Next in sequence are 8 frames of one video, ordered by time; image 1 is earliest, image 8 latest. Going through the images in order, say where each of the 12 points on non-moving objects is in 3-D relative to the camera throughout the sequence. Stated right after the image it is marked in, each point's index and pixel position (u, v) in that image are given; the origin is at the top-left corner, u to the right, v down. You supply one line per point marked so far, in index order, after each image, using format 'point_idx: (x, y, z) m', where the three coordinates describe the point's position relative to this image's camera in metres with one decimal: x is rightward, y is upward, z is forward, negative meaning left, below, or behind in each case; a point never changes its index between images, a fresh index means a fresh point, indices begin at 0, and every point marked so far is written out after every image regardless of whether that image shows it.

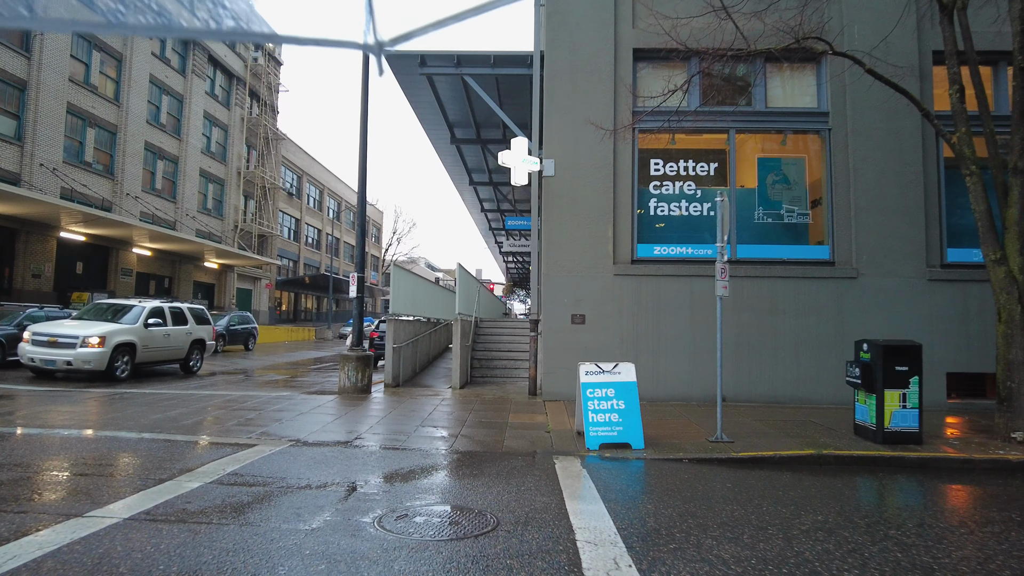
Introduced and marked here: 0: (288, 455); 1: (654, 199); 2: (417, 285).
0: (-2.4, -1.8, +6.8) m
1: (+2.6, +1.6, +11.5) m
2: (-2.2, +0.1, +13.9) m
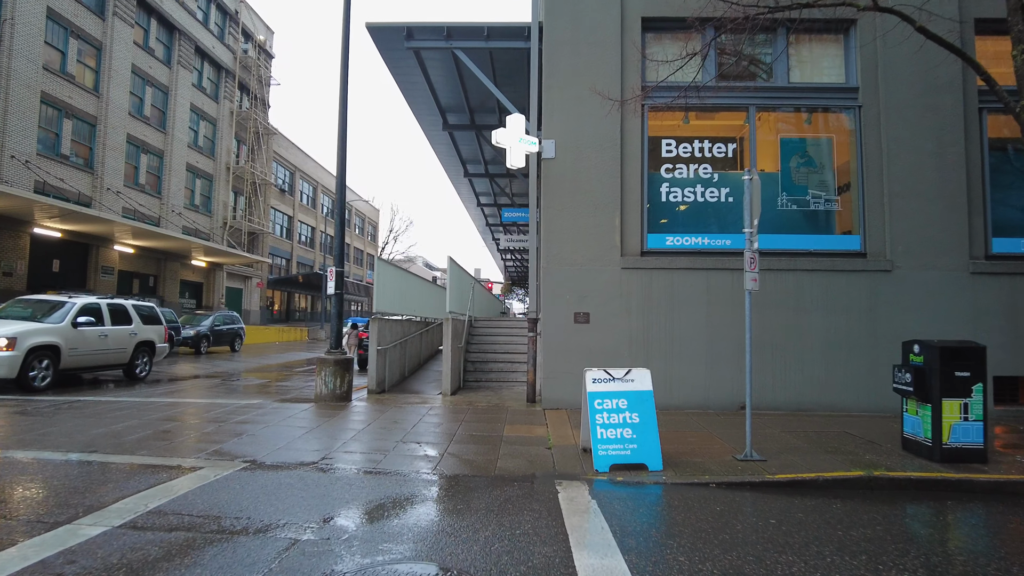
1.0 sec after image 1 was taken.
0: (-2.5, -1.7, +5.6) m
1: (+2.6, +1.7, +10.4) m
2: (-2.2, +0.1, +12.7) m
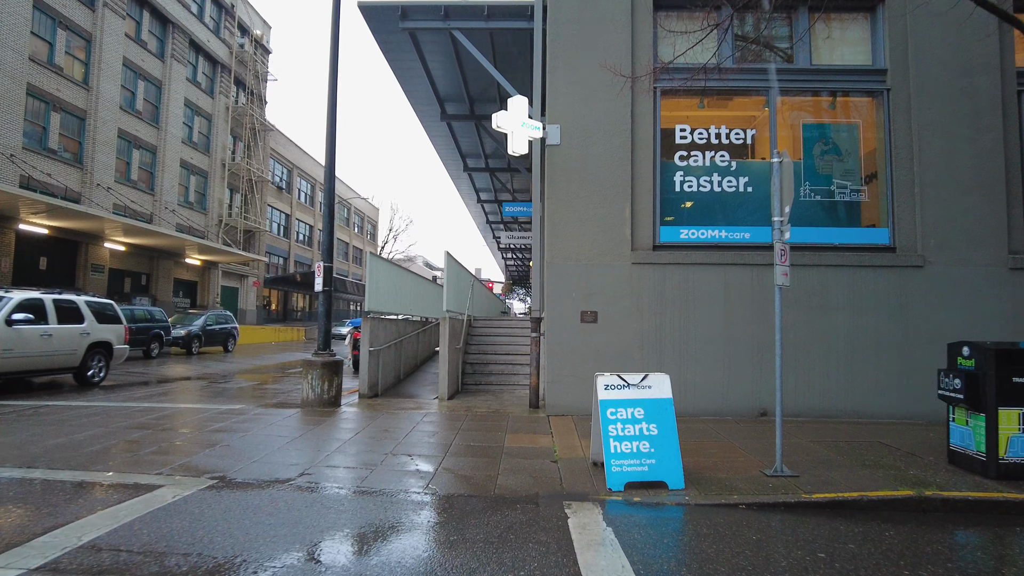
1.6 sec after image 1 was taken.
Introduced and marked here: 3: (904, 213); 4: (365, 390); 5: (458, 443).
0: (-2.4, -1.7, +4.9) m
1: (+2.6, +1.8, +9.6) m
2: (-2.2, +0.2, +12.0) m
3: (+5.9, +1.1, +9.4) m
4: (-2.5, -1.8, +10.6) m
5: (-0.6, -1.8, +7.3) m
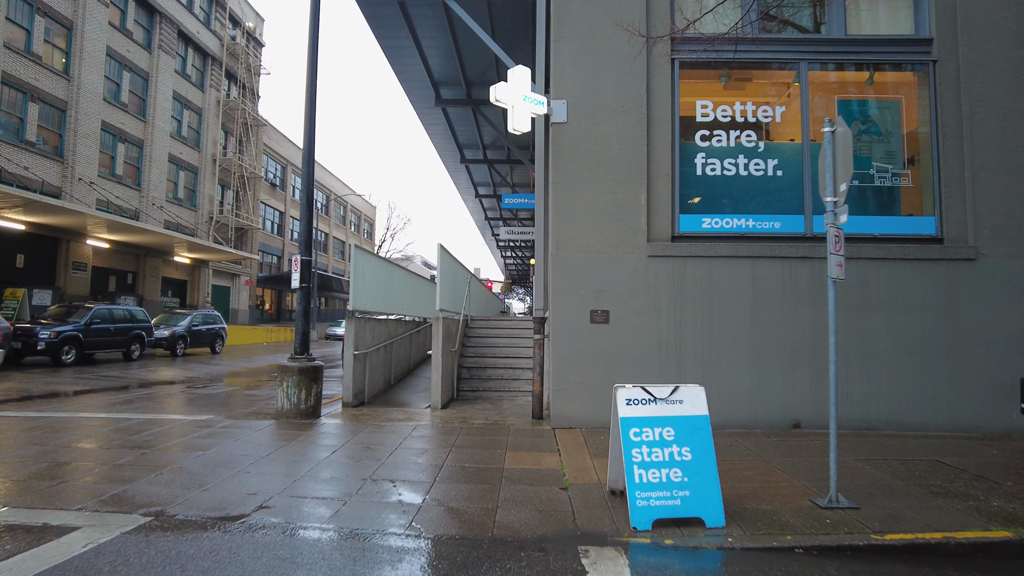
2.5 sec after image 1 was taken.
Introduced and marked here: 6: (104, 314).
0: (-2.4, -1.6, +3.9) m
1: (+2.6, +1.8, +8.6) m
2: (-2.2, +0.2, +11.0) m
3: (+5.9, +1.2, +8.4) m
4: (-2.5, -1.7, +9.6) m
5: (-0.6, -1.8, +6.3) m
6: (-12.3, -0.8, +18.8) m
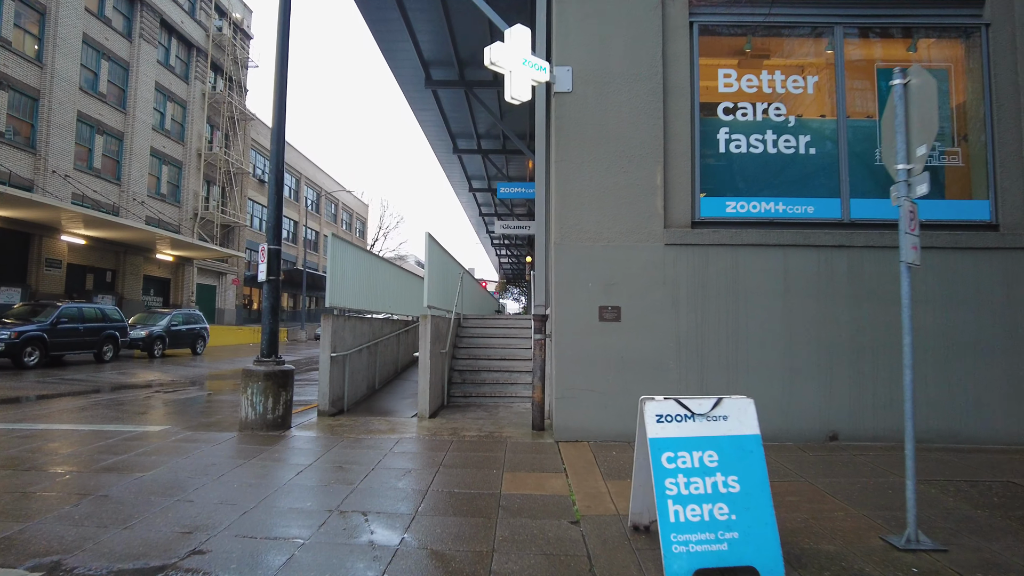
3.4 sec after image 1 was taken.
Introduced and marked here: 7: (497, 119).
0: (-2.4, -1.5, +2.8) m
1: (+2.6, +1.9, +7.6) m
2: (-2.3, +0.3, +9.9) m
3: (+5.9, +1.3, +7.4) m
4: (-2.5, -1.6, +8.5) m
5: (-0.6, -1.7, +5.2) m
6: (-12.4, -0.7, +17.7) m
7: (-0.3, +3.8, +14.1) m
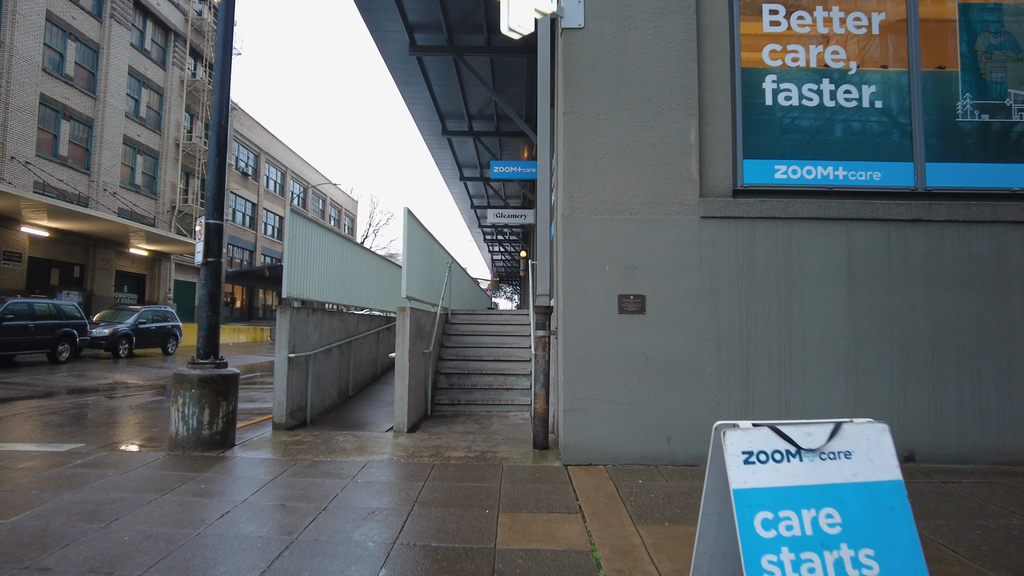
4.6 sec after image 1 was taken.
0: (-2.4, -1.4, +1.3) m
1: (+2.5, +2.1, +6.2) m
2: (-2.3, +0.5, +8.4) m
3: (+5.9, +1.4, +6.0) m
4: (-2.6, -1.5, +7.0) m
5: (-0.6, -1.5, +3.8) m
6: (-12.5, -0.5, +16.1) m
7: (-0.4, +3.9, +12.6) m
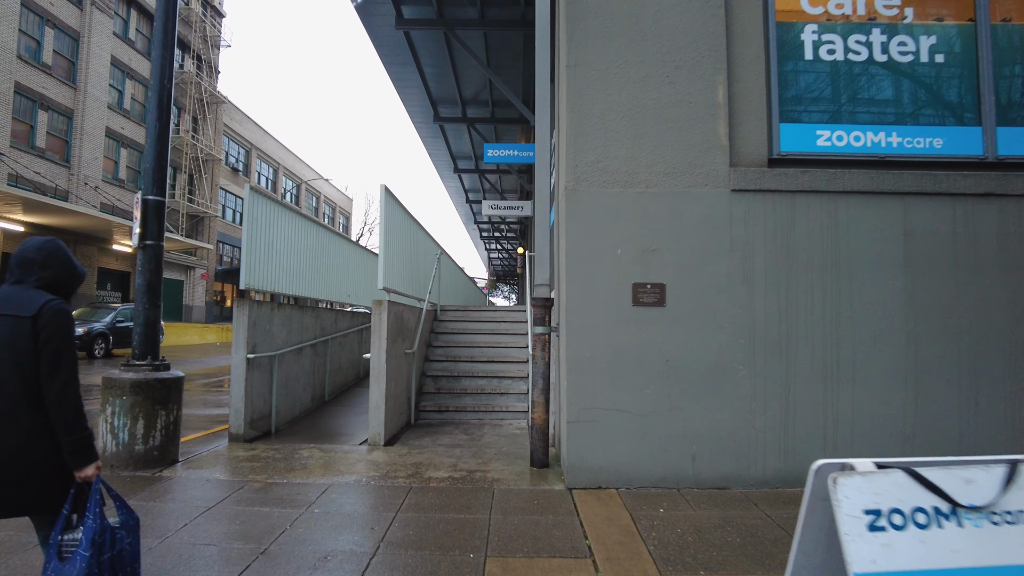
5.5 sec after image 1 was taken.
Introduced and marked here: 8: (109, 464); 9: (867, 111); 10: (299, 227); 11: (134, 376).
0: (-2.4, -1.3, +0.4) m
1: (+2.5, +2.2, +5.2) m
2: (-2.4, +0.6, +7.5) m
3: (+5.8, +1.5, +5.1) m
4: (-2.6, -1.4, +6.1) m
5: (-0.7, -1.4, +2.8) m
6: (-12.6, -0.4, +15.1) m
7: (-0.5, +4.0, +11.6) m
8: (-3.2, -1.4, +5.0) m
9: (+2.9, +1.4, +5.1) m
10: (-2.4, +0.7, +7.3) m
11: (-3.0, -0.7, +5.1) m
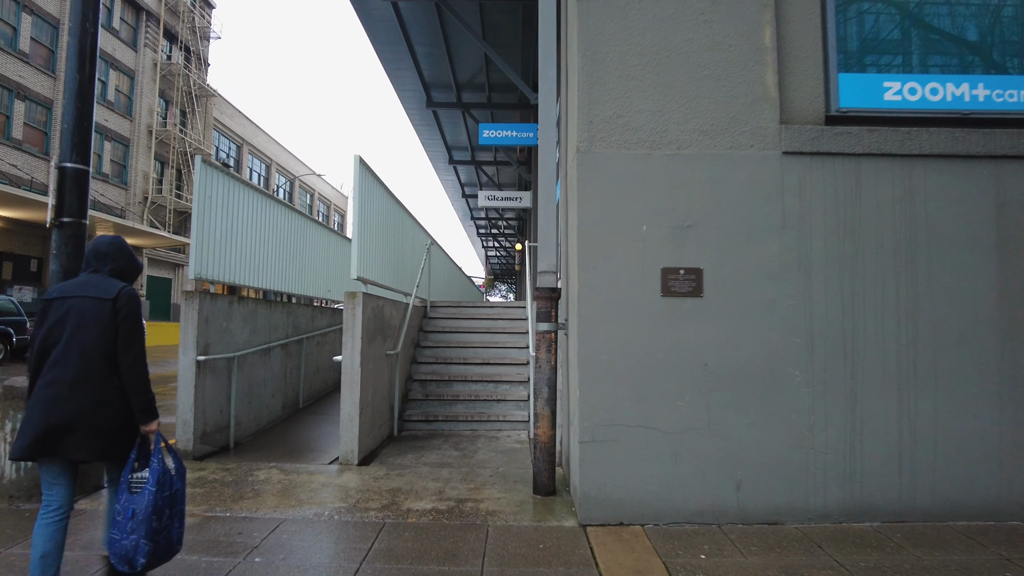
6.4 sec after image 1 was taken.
0: (-2.4, -1.2, -0.6) m
1: (+2.5, +2.2, +4.3) m
2: (-2.4, +0.7, +6.5) m
3: (+5.8, +1.6, +4.2) m
4: (-2.7, -1.3, +5.1) m
5: (-0.7, -1.4, +1.9) m
6: (-12.7, -0.4, +14.1) m
7: (-0.5, +4.1, +10.7) m
8: (-3.2, -1.3, +4.0) m
9: (+2.9, +1.5, +4.2) m
10: (-2.4, +0.8, +6.4) m
11: (-3.0, -0.6, +4.1) m
